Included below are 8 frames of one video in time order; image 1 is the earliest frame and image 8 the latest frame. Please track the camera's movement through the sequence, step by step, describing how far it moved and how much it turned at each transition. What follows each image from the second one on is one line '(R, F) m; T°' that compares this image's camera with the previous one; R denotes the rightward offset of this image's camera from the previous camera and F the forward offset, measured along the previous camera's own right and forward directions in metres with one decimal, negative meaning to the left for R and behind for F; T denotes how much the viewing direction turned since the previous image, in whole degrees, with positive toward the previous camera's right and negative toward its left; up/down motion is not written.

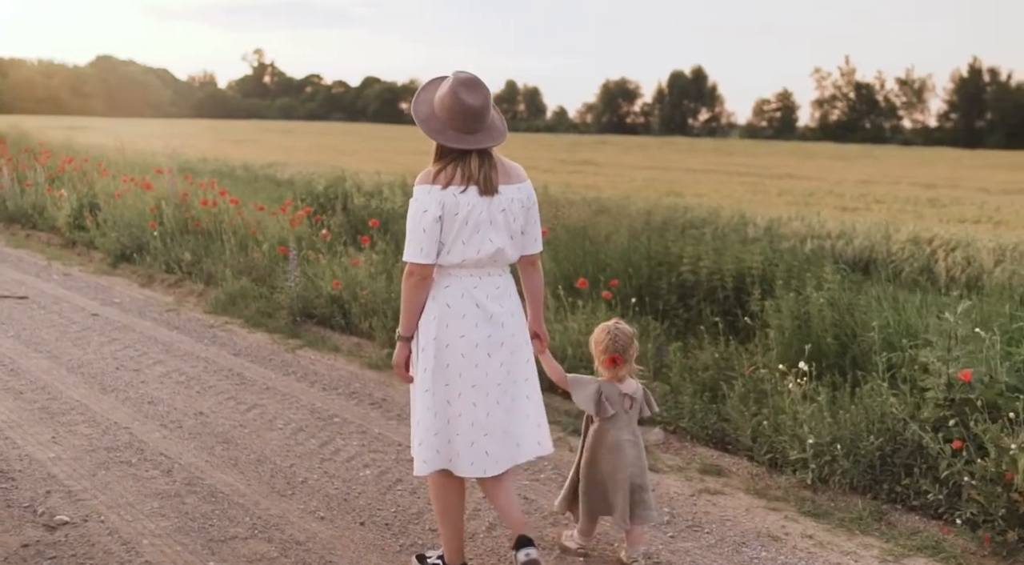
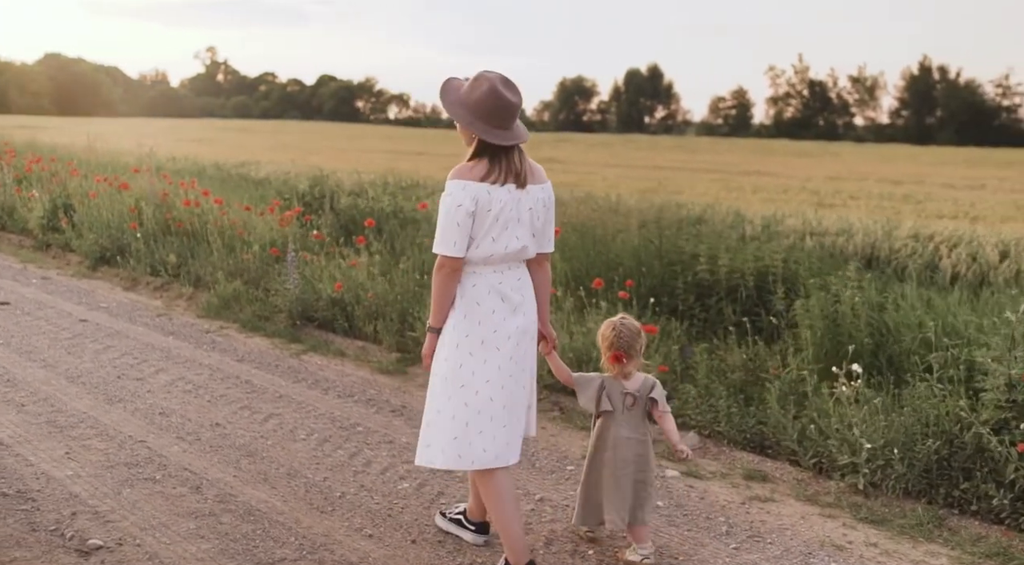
(-0.3, +0.1) m; +2°
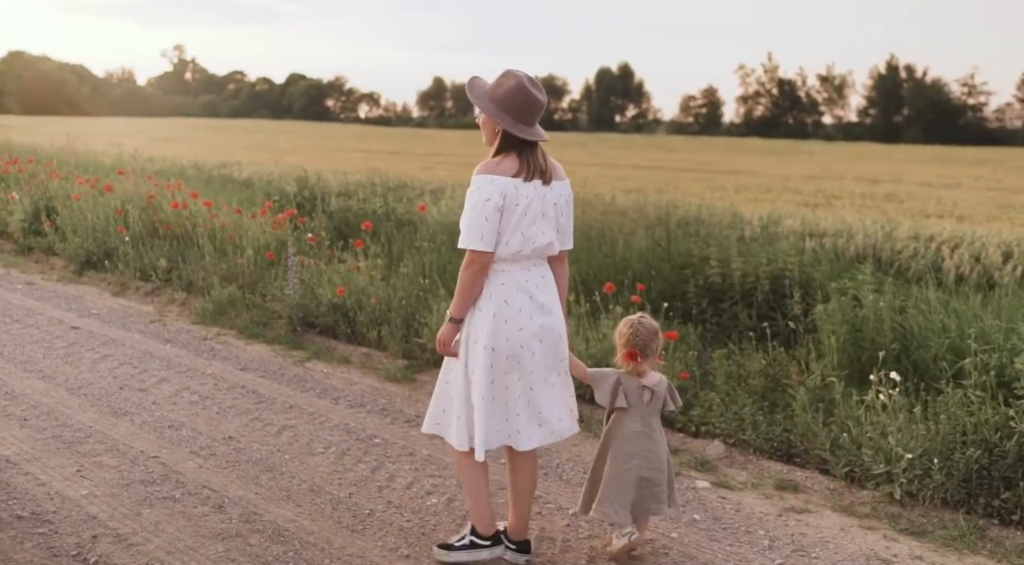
(-0.2, +0.1) m; +1°
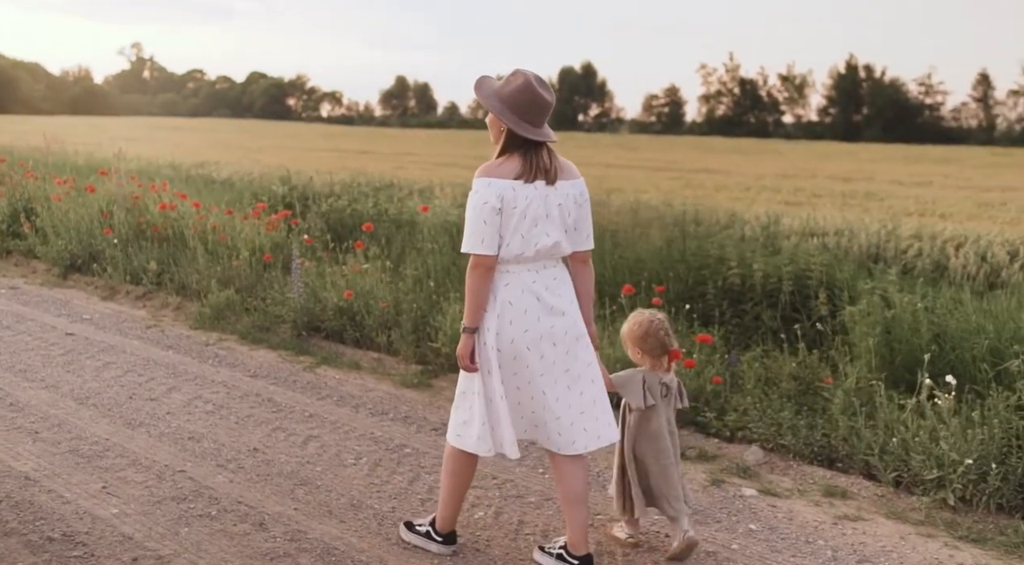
(-0.3, +0.1) m; +2°
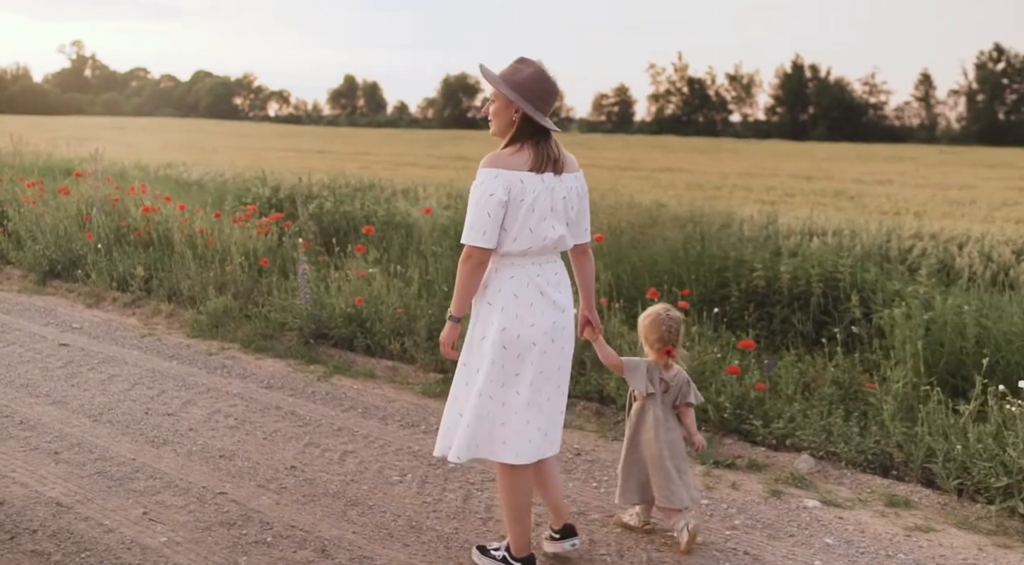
(-0.4, +0.1) m; +2°
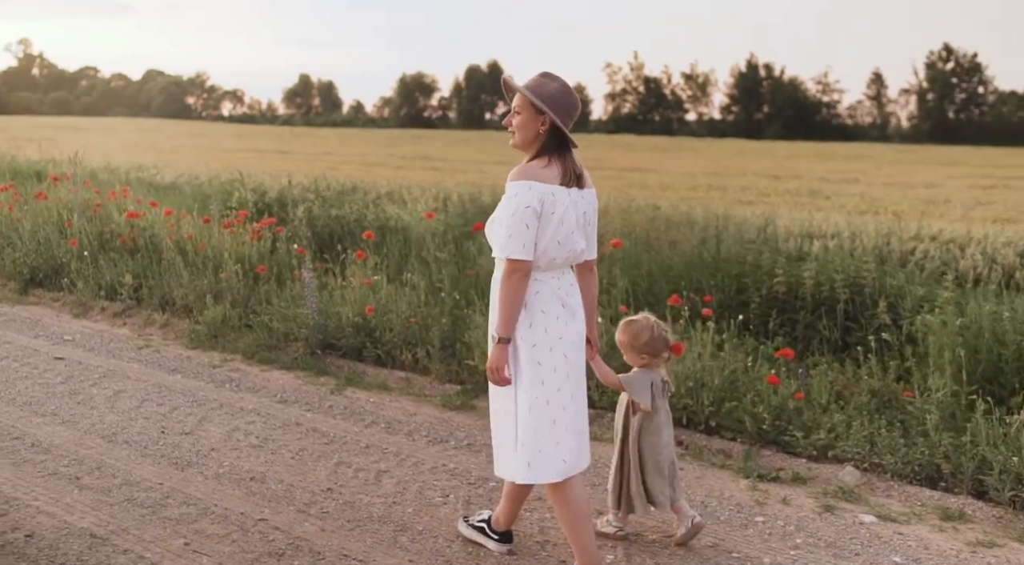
(-0.3, +0.1) m; +2°
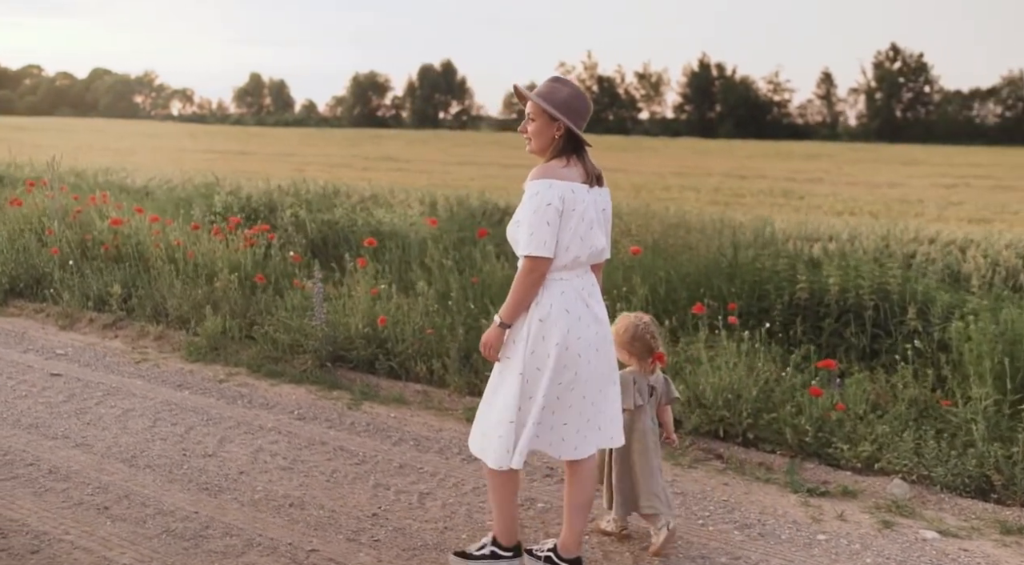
(-0.3, +0.1) m; +2°
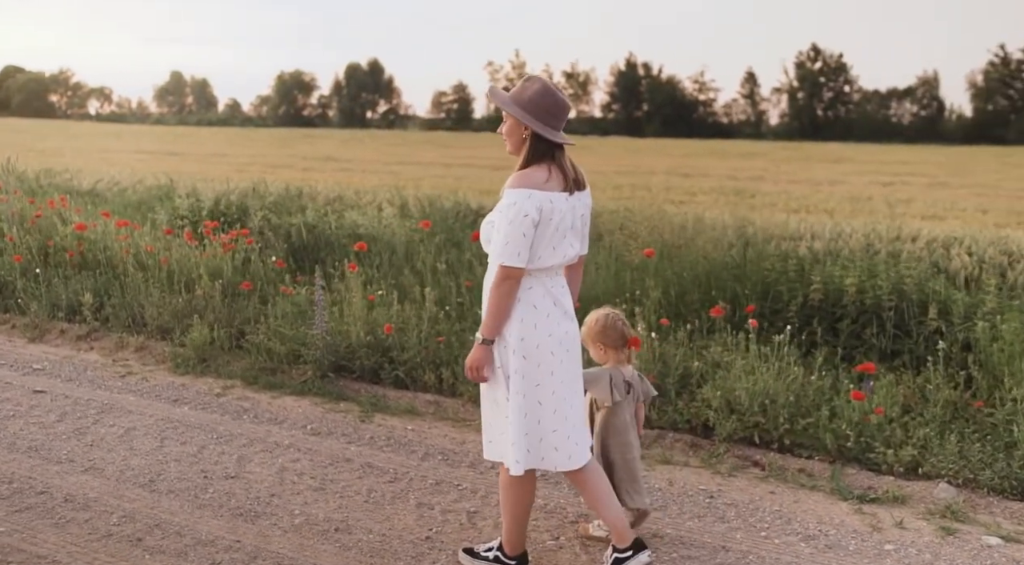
(-0.4, +0.2) m; +4°
